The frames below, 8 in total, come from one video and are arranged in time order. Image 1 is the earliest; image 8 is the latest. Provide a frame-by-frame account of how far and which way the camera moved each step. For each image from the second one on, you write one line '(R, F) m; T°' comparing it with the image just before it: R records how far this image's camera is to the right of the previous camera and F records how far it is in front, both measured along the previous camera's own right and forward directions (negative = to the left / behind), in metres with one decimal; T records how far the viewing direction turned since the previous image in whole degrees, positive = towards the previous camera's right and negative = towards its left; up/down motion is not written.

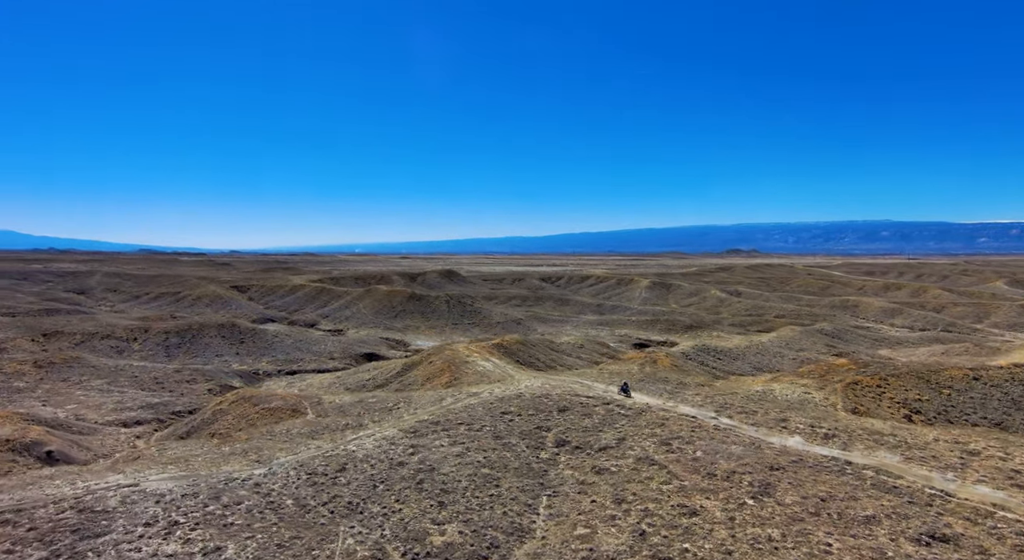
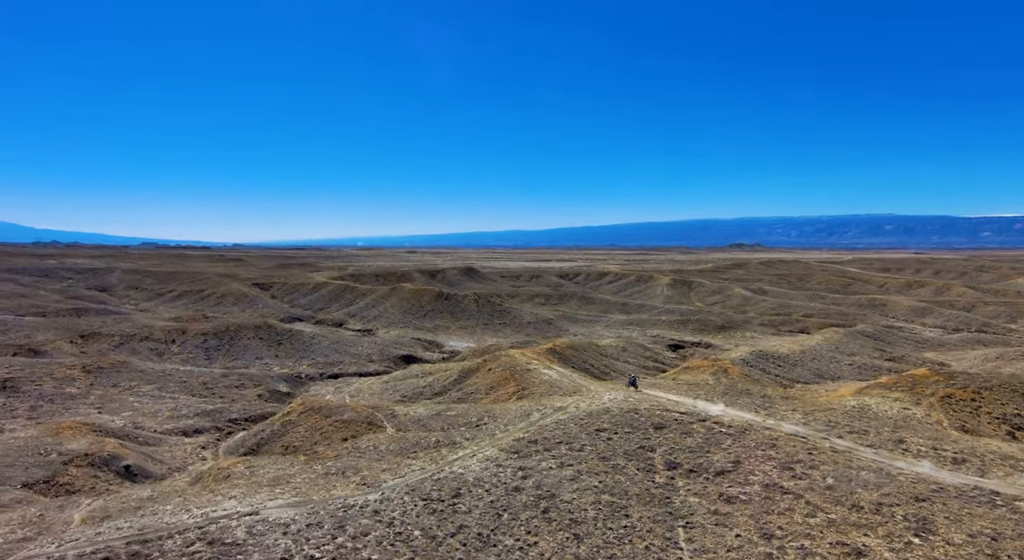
(-3.1, +0.6) m; 0°
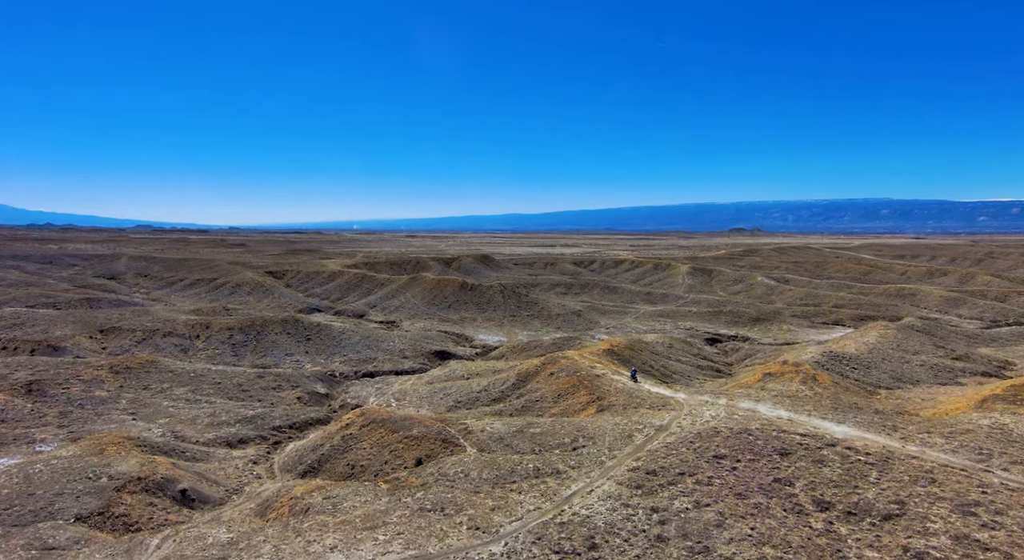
(-3.4, +2.4) m; 0°
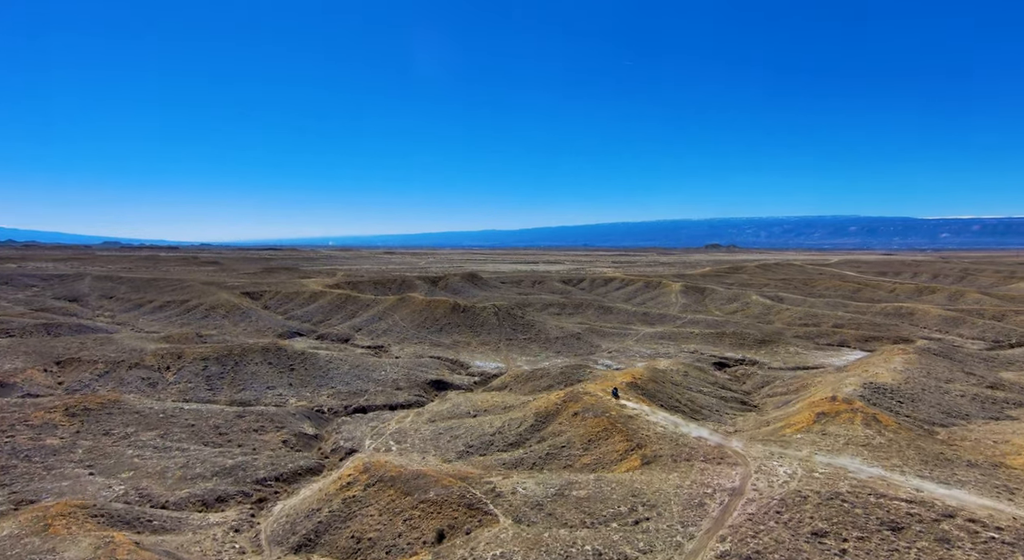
(-1.9, +3.6) m; +2°
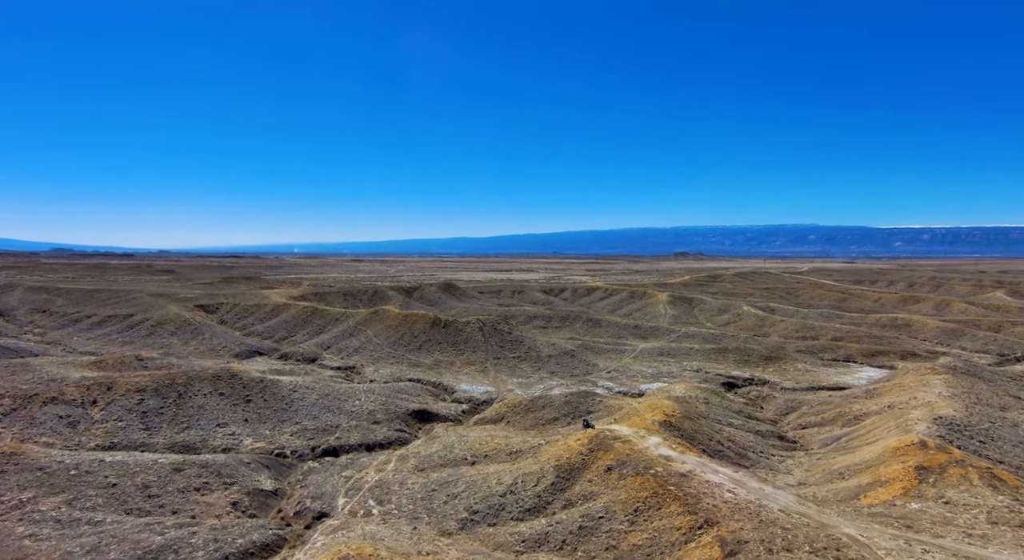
(-1.7, +6.0) m; +3°
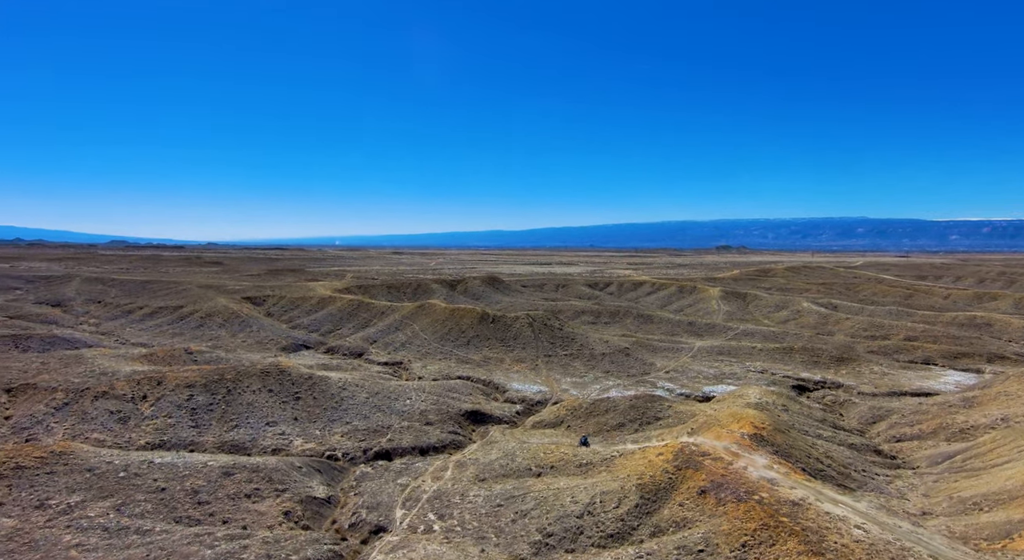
(-1.4, +2.4) m; -3°
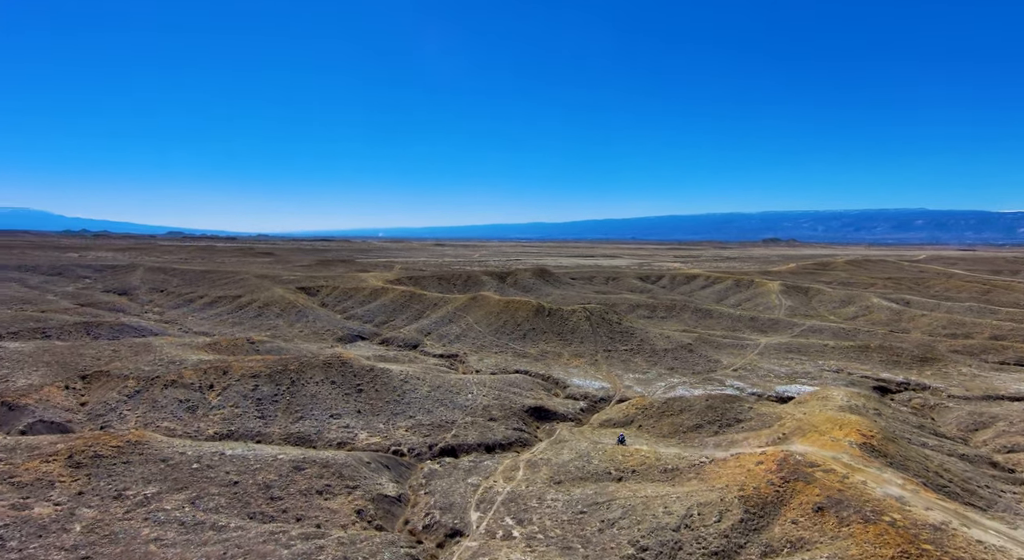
(-1.5, +1.4) m; -4°
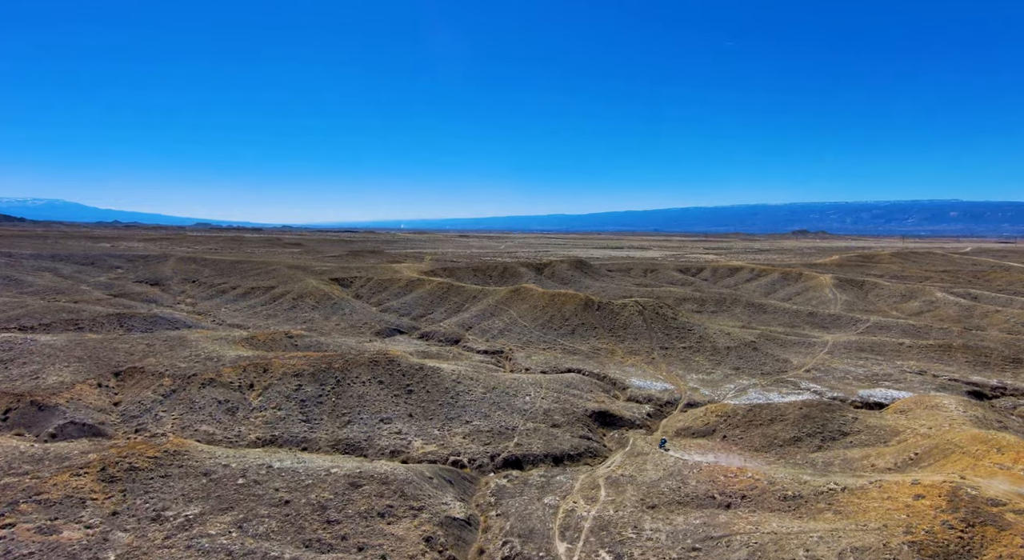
(-2.3, +3.4) m; -2°
